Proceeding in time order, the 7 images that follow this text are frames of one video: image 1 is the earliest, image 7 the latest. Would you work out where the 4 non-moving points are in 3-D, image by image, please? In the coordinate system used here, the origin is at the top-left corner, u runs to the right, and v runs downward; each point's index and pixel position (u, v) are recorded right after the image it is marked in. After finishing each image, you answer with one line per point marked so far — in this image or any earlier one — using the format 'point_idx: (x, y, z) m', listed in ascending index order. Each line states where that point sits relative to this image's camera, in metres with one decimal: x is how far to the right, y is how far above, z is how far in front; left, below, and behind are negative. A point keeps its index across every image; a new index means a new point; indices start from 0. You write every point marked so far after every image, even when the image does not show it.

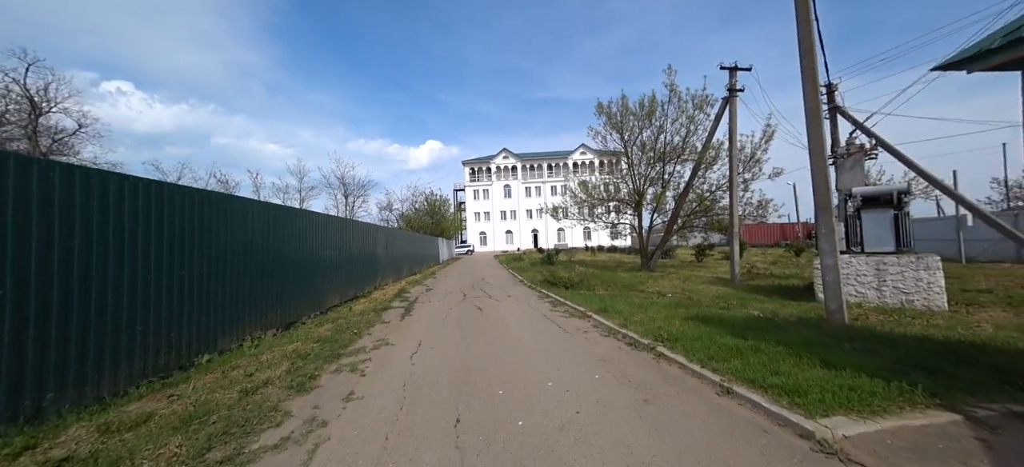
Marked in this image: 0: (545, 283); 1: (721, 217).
0: (+1.4, -2.0, +14.5) m
1: (+10.7, +0.8, +18.2) m
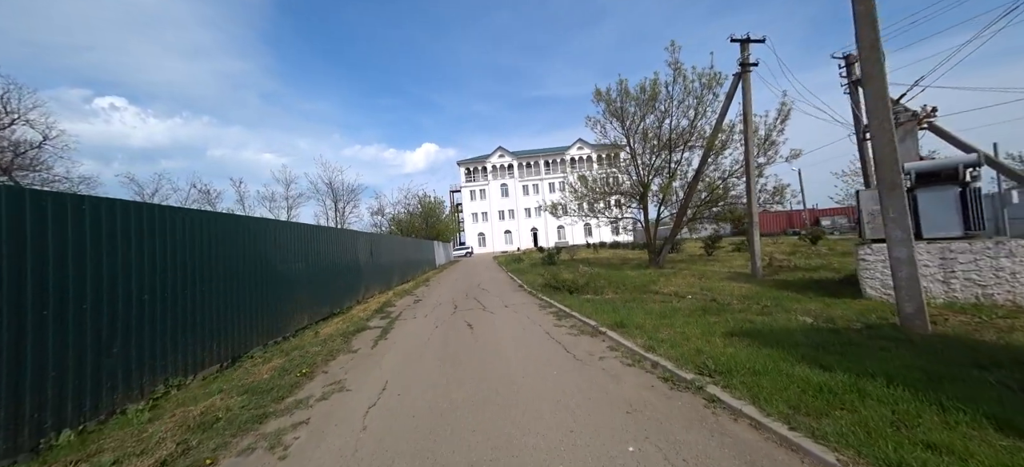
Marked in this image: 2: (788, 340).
0: (+1.3, -2.0, +13.1) m
1: (+10.5, +1.2, +16.9) m
2: (+3.4, -1.3, +4.4) m
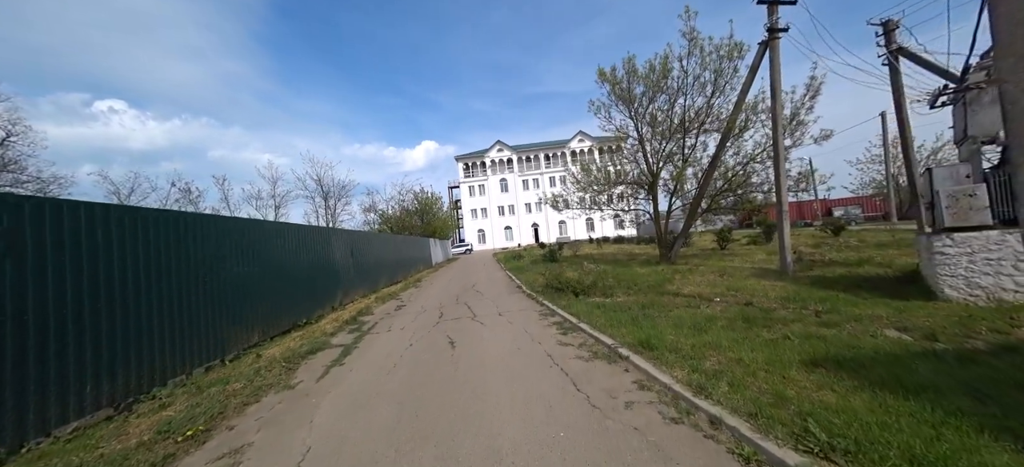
0: (+1.2, -1.8, +11.7) m
1: (+10.4, +1.6, +15.3) m
2: (+3.3, -1.2, +2.9) m
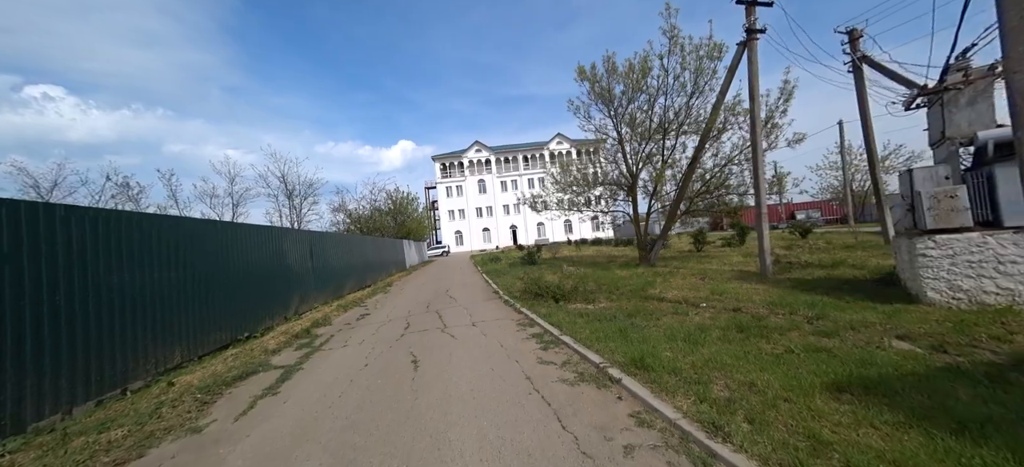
0: (+0.4, -1.9, +11.0) m
1: (+9.4, +1.5, +15.3) m
2: (+3.1, -1.2, +2.4) m
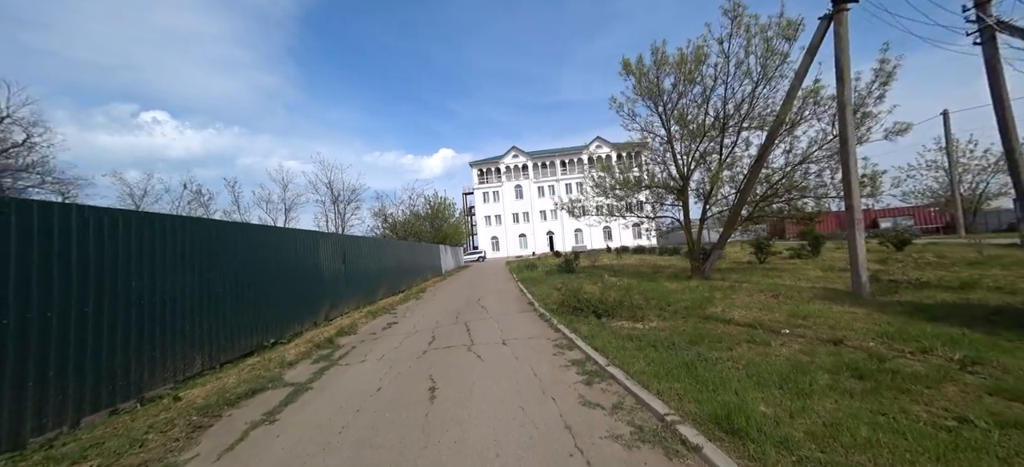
0: (+1.5, -2.0, +9.9) m
1: (+10.9, +1.1, +13.3) m
2: (+3.2, -1.3, +1.1) m
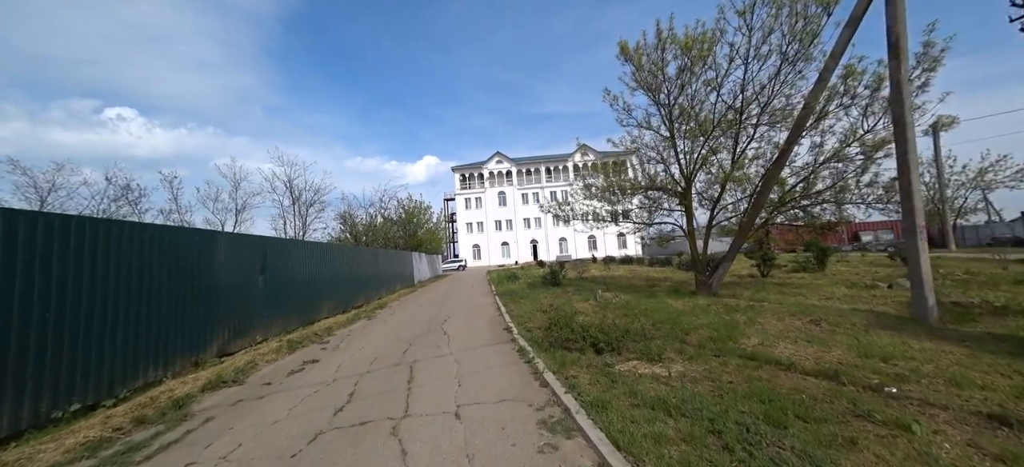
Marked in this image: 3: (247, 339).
0: (+0.8, -2.2, +7.5) m
1: (+10.1, +0.8, +11.5) m
2: (+3.0, -1.2, -1.1) m
3: (-6.5, -2.5, +8.1) m
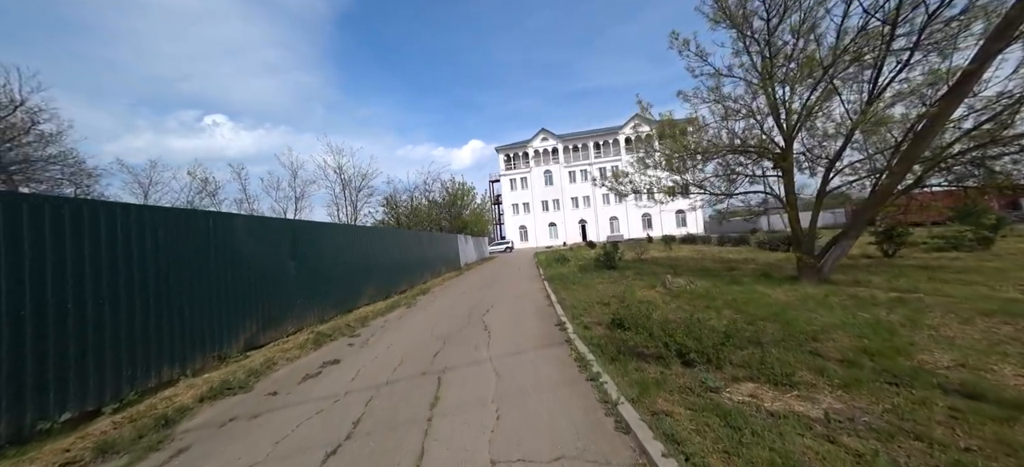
0: (+1.8, -1.7, +5.8) m
1: (+11.5, +1.6, +8.1) m
2: (+2.7, -1.2, -3.1) m
3: (-5.3, -2.1, +7.5) m
